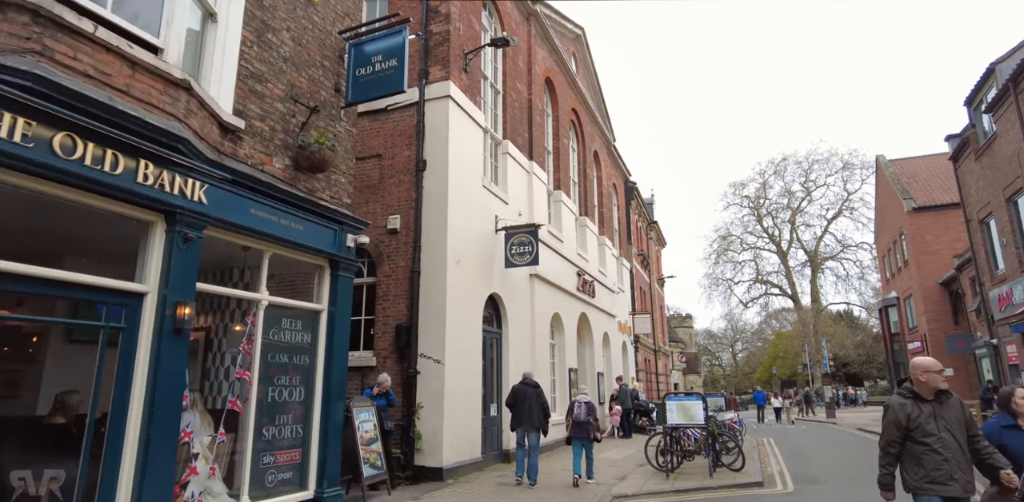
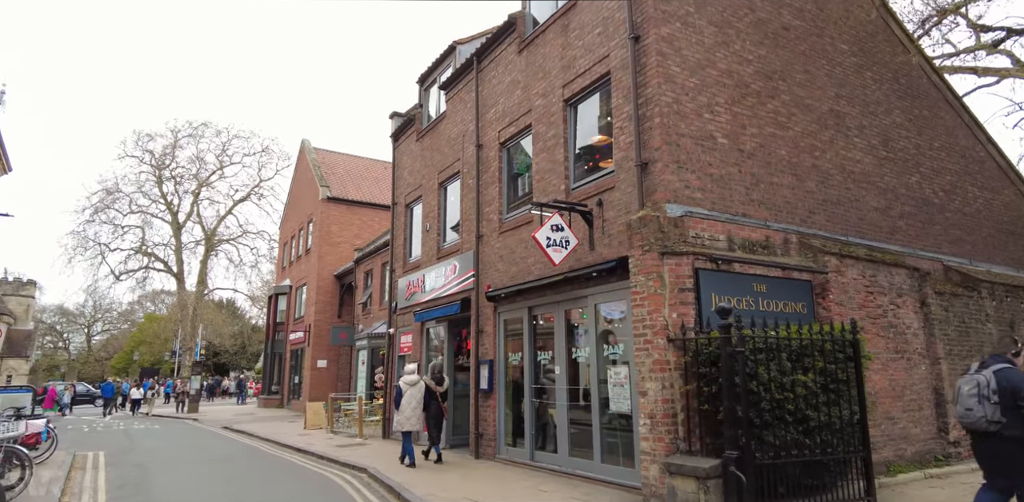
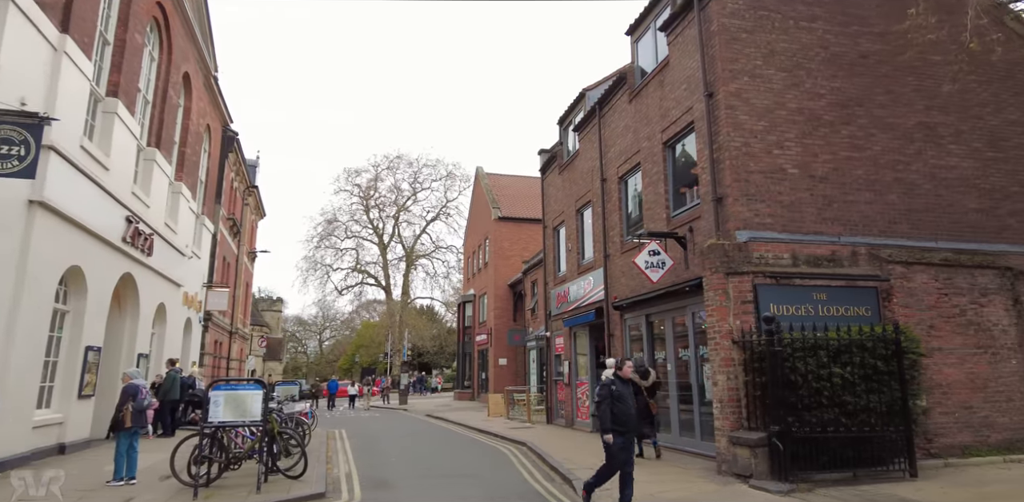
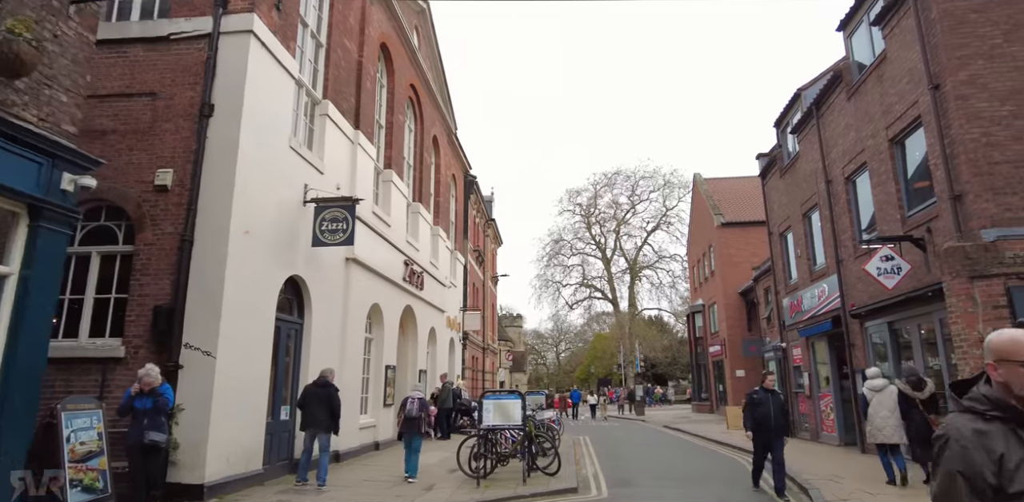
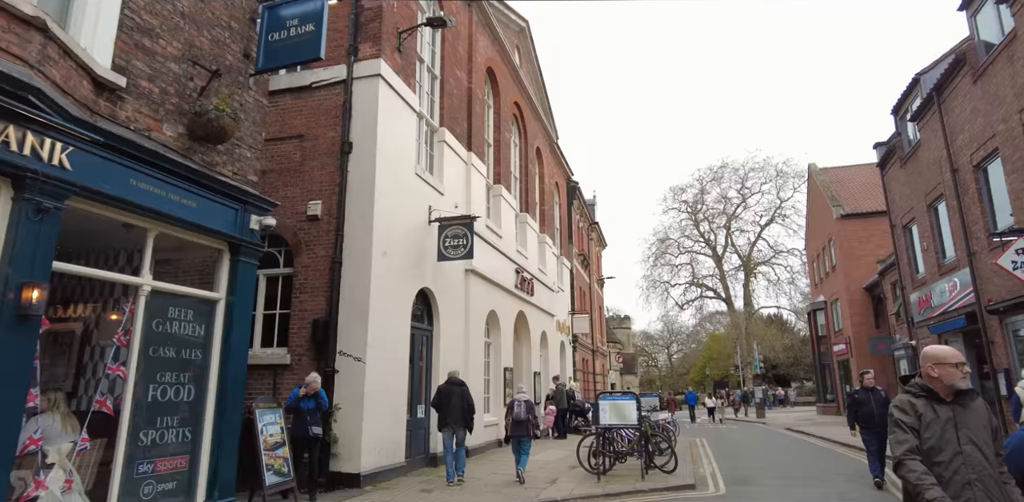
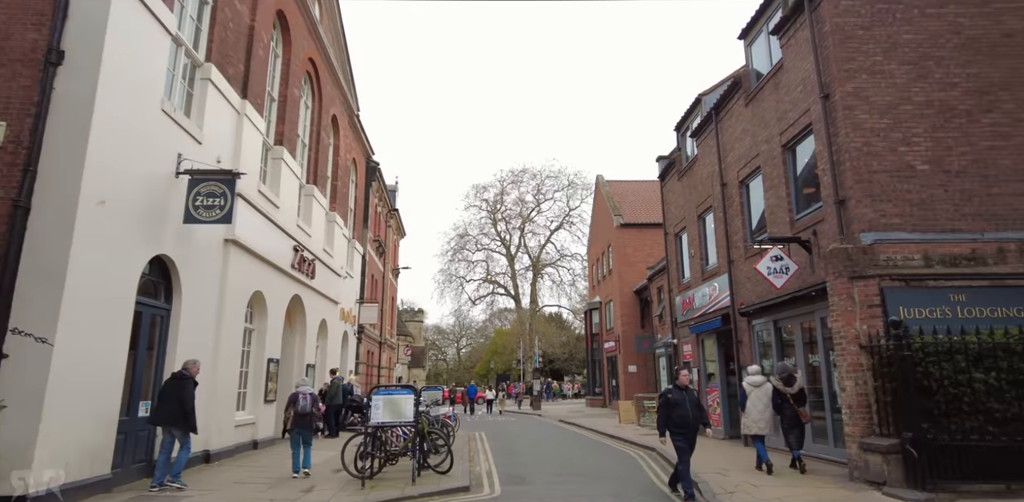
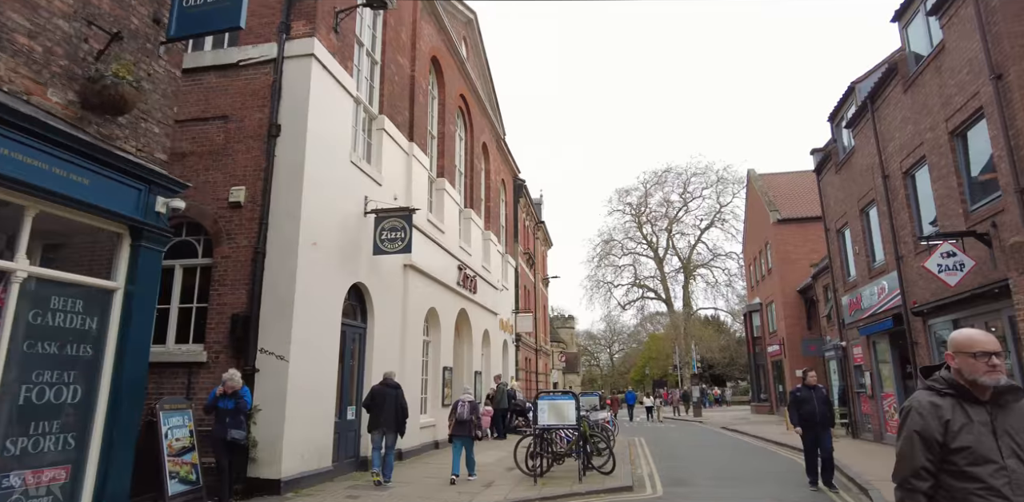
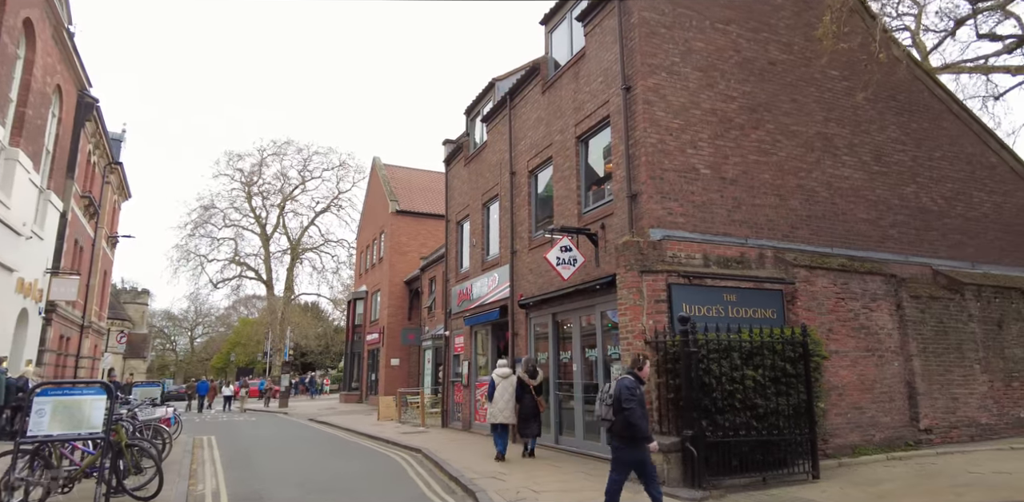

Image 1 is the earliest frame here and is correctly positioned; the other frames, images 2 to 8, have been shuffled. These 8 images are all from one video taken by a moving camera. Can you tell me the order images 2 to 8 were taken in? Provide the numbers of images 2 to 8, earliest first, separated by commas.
5, 7, 4, 6, 3, 8, 2
